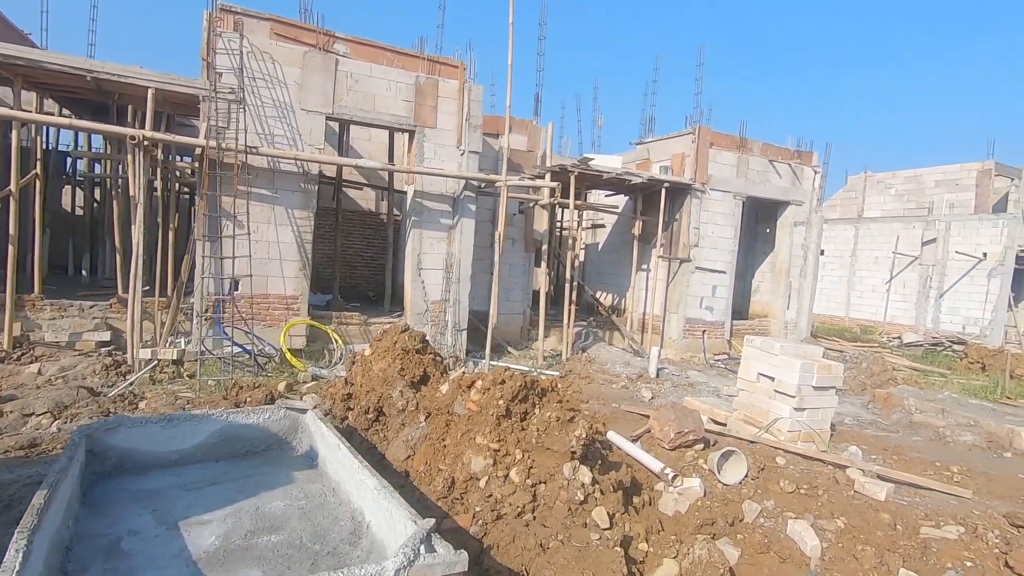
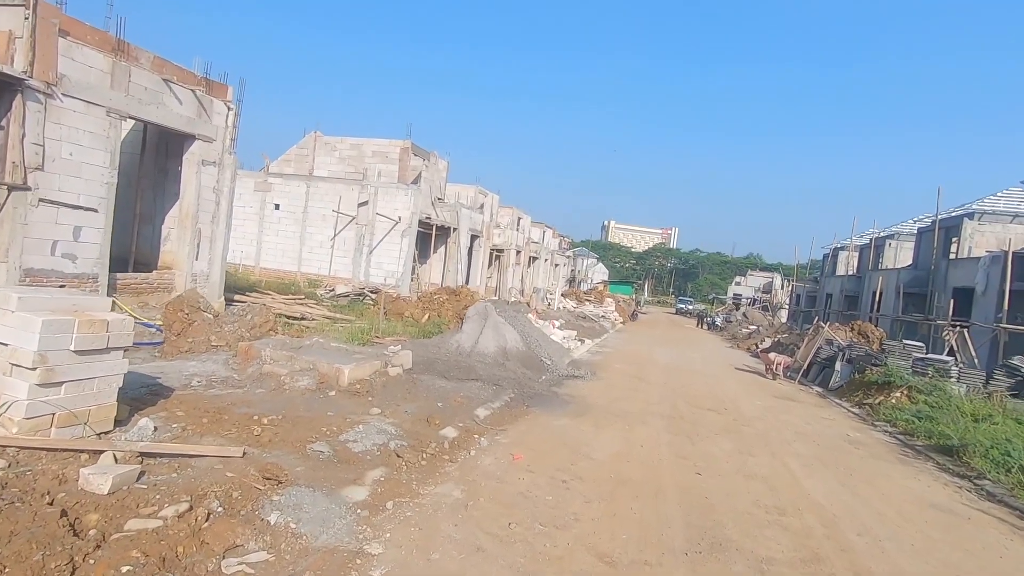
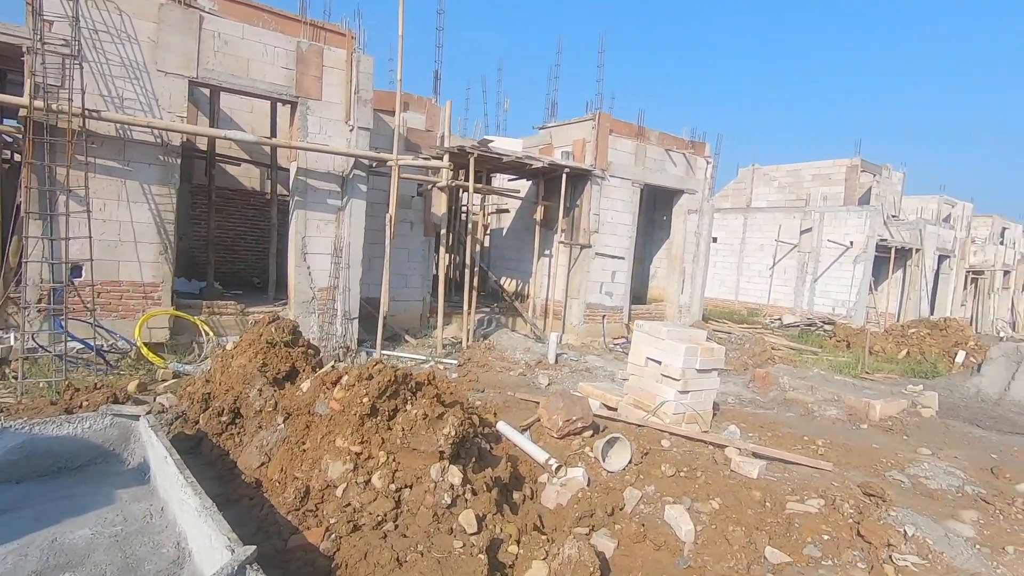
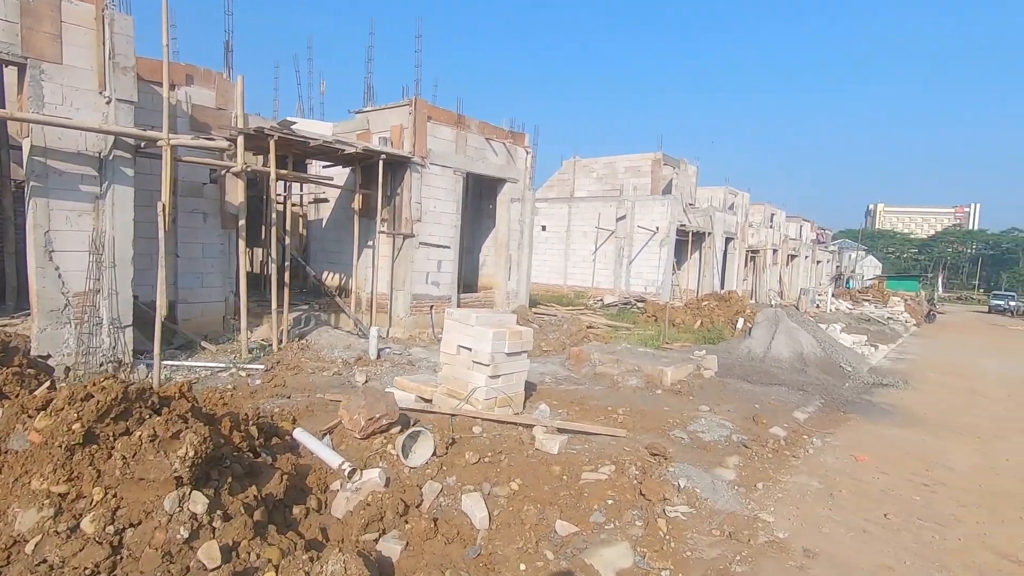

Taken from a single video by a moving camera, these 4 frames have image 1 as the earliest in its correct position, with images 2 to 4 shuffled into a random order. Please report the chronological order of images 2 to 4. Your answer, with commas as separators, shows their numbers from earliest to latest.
3, 4, 2
